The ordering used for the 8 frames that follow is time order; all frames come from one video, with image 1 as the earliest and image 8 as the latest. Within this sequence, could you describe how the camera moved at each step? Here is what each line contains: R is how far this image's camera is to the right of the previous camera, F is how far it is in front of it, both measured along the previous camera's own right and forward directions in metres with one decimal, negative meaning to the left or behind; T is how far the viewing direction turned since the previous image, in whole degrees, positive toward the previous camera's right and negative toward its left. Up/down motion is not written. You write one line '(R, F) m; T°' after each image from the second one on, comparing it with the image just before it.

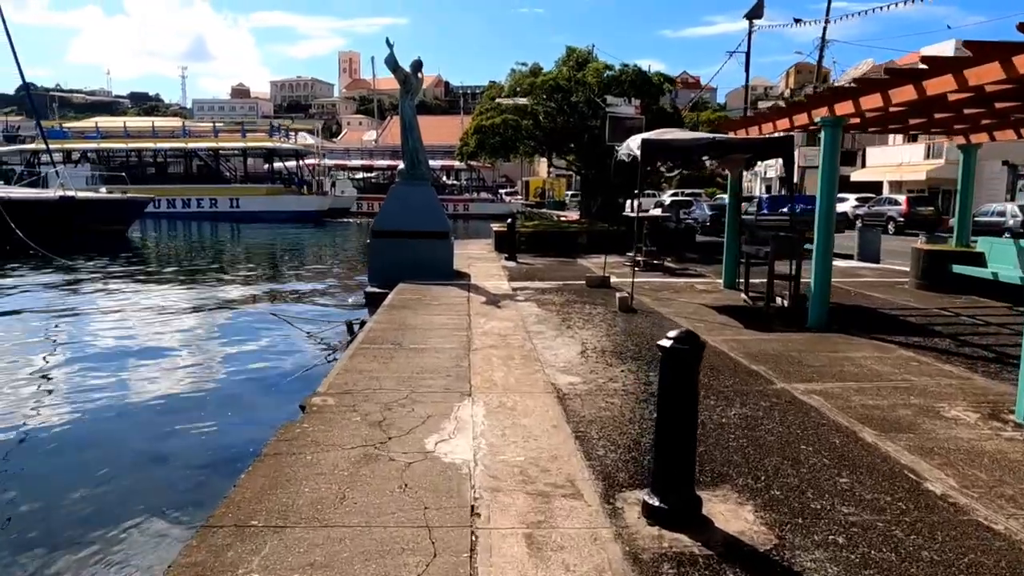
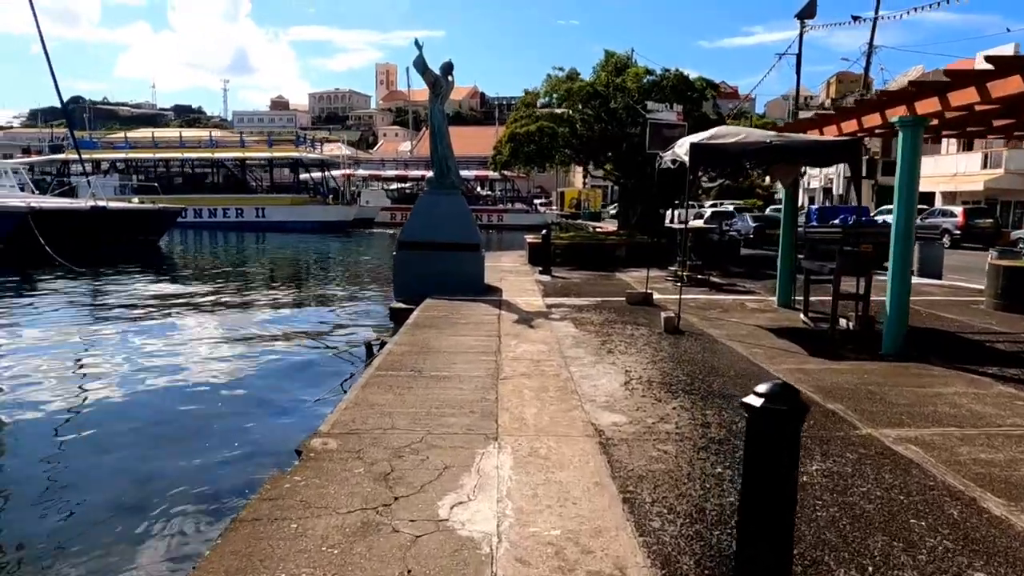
(0.0, +0.8) m; -3°
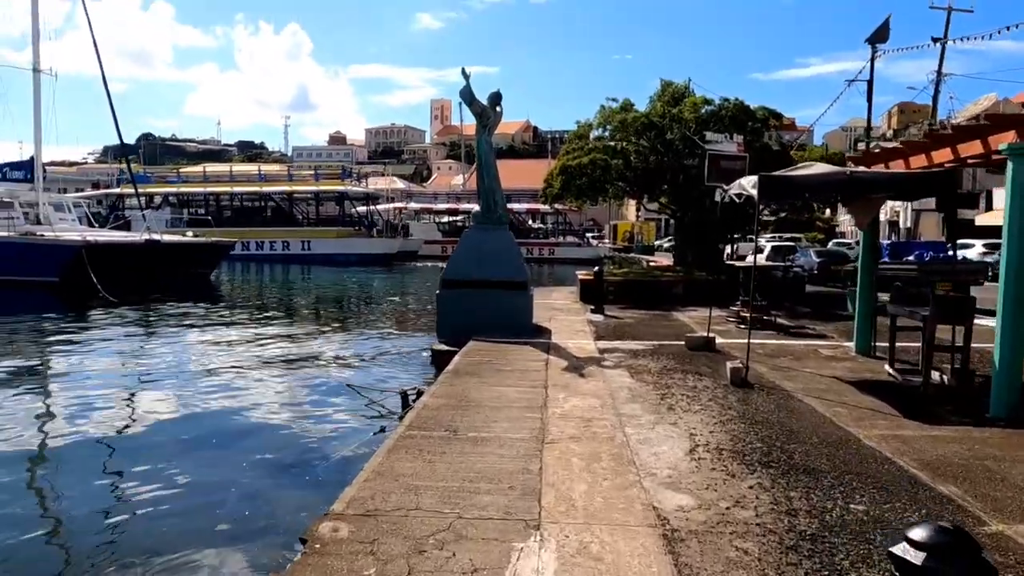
(0.0, +0.7) m; -4°
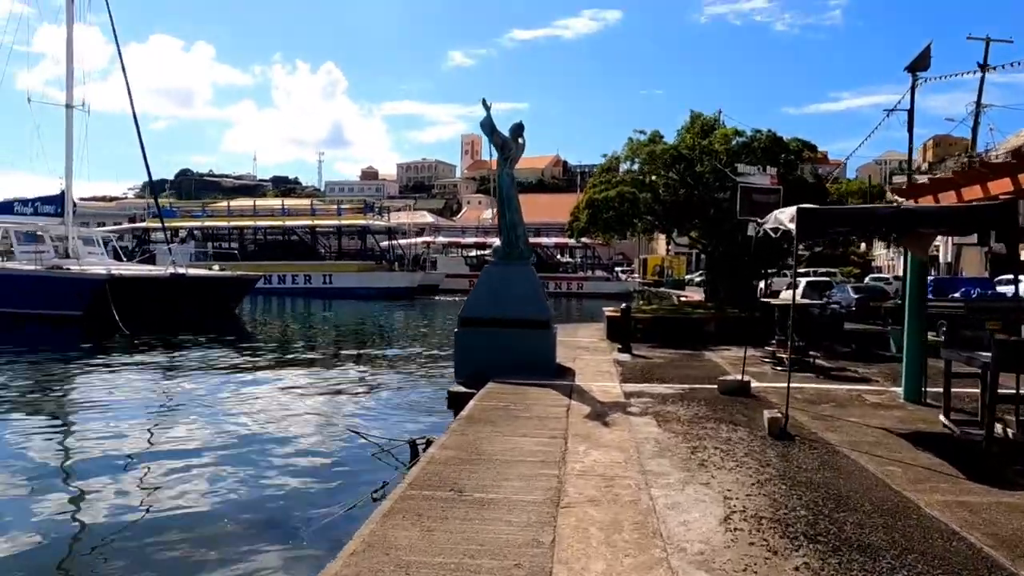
(+0.1, +0.5) m; -2°
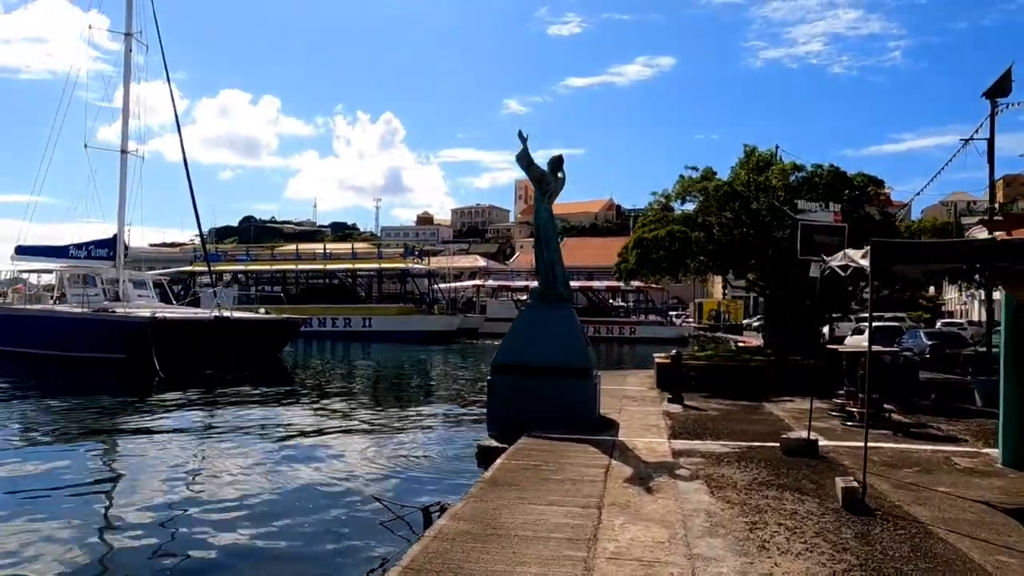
(+0.2, +0.8) m; -4°
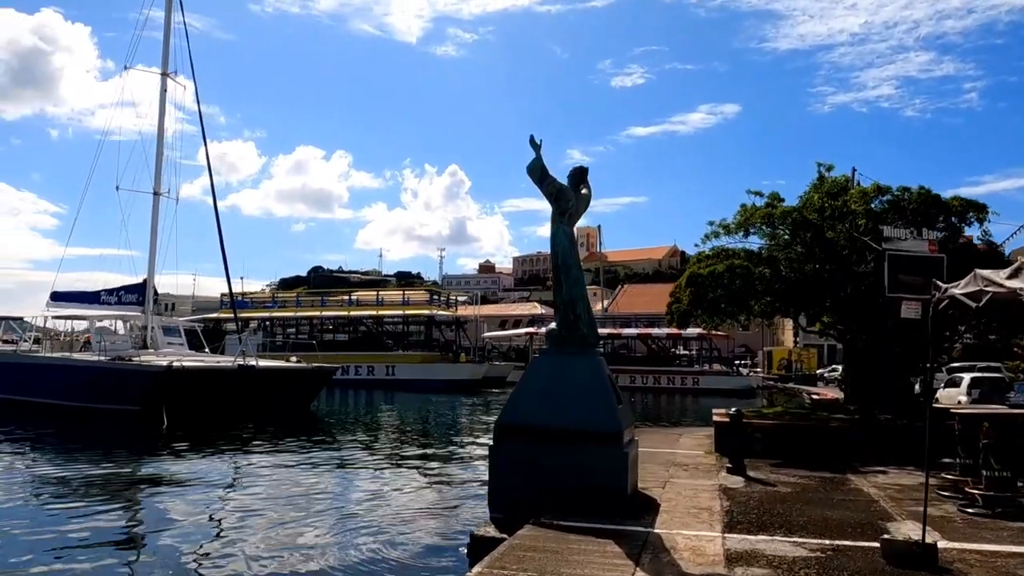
(+0.6, +2.1) m; -5°
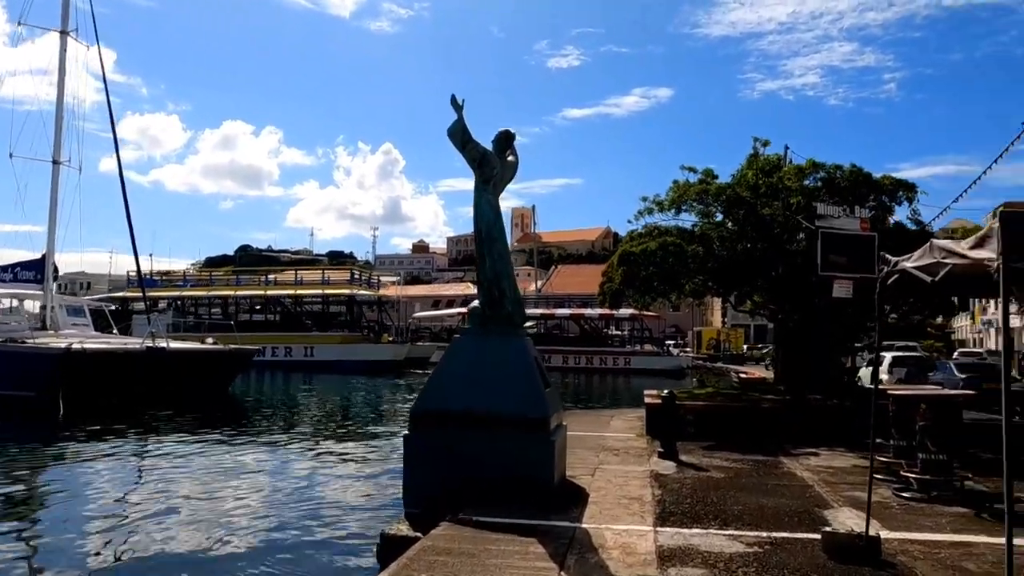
(+0.2, +0.7) m; +5°
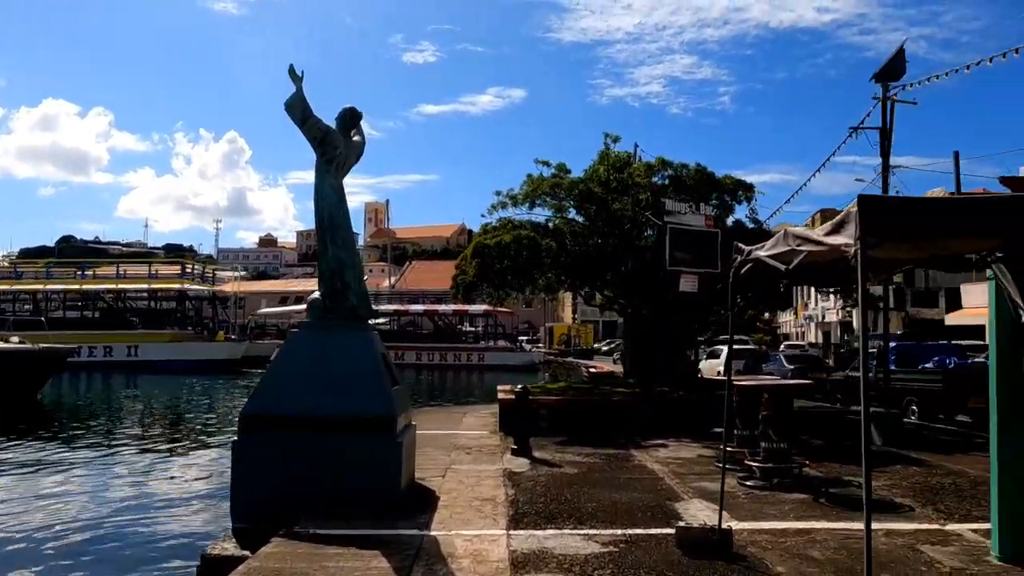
(+0.1, +0.4) m; +11°
